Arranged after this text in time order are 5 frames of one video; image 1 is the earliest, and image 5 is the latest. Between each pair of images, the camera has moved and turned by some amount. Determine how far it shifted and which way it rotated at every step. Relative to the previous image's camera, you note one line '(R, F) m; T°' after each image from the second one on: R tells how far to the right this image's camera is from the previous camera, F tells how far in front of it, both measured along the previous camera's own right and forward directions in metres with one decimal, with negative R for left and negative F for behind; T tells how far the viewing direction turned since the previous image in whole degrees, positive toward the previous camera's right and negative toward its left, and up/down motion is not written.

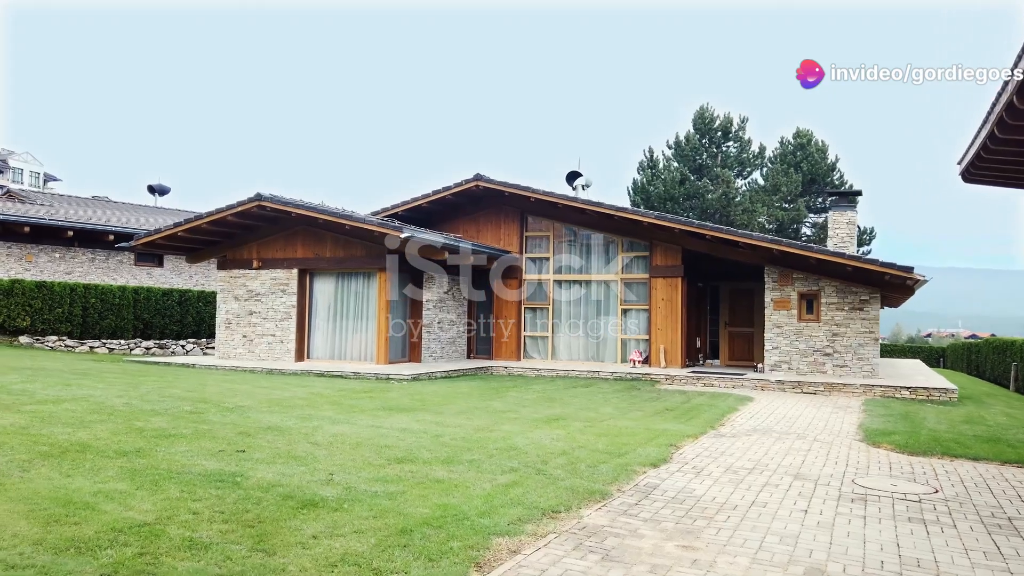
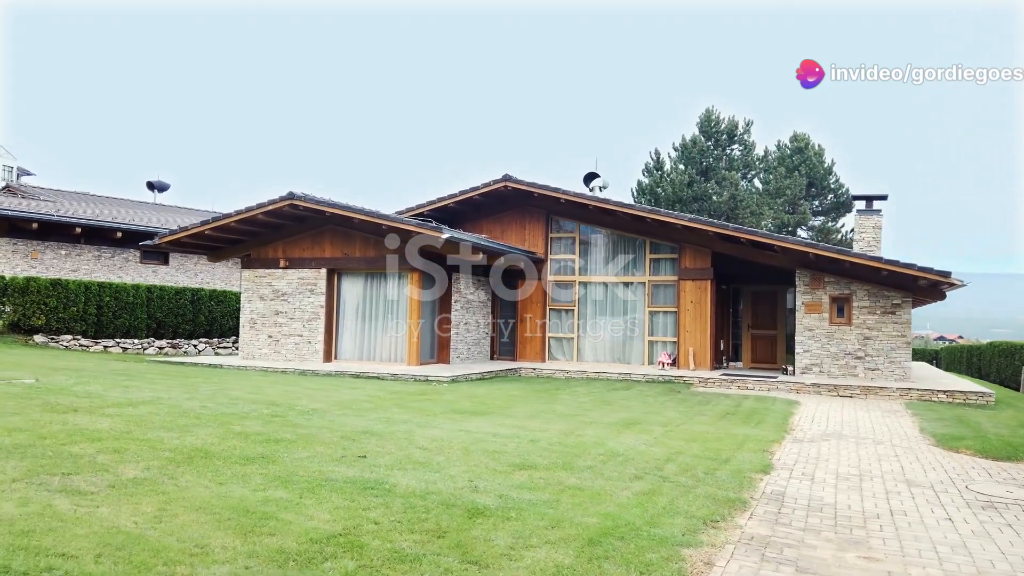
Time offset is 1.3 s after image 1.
(-0.8, +0.1) m; +1°
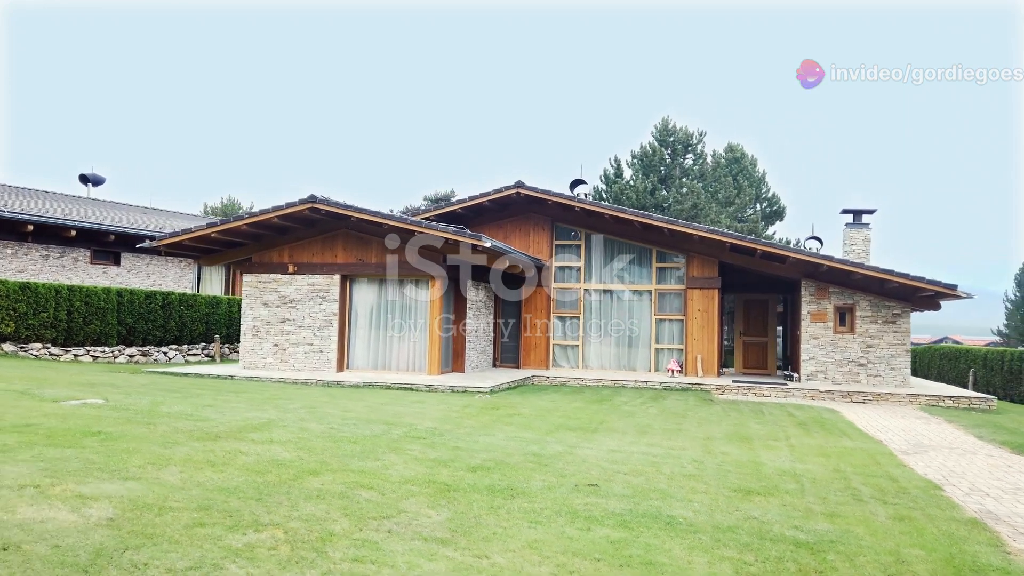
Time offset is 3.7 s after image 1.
(-1.8, +0.2) m; +6°
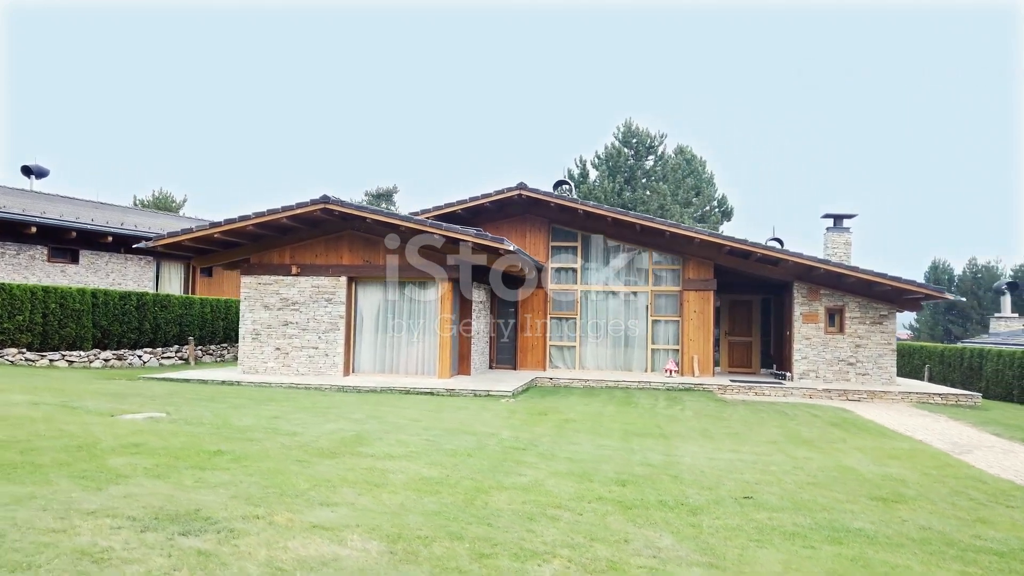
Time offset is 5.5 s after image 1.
(-1.2, +0.1) m; +5°
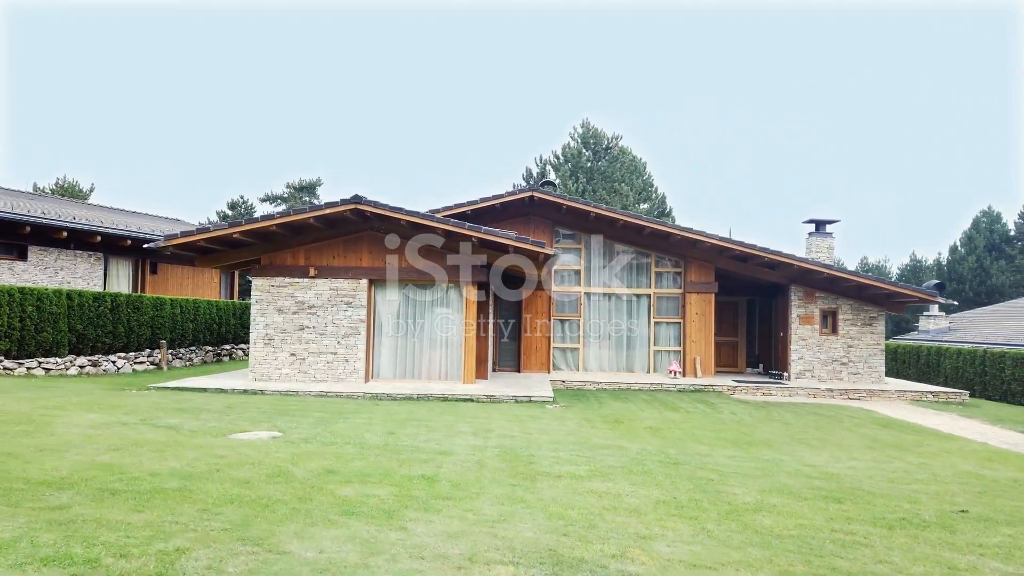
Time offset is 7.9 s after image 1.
(-1.8, +0.2) m; +6°
